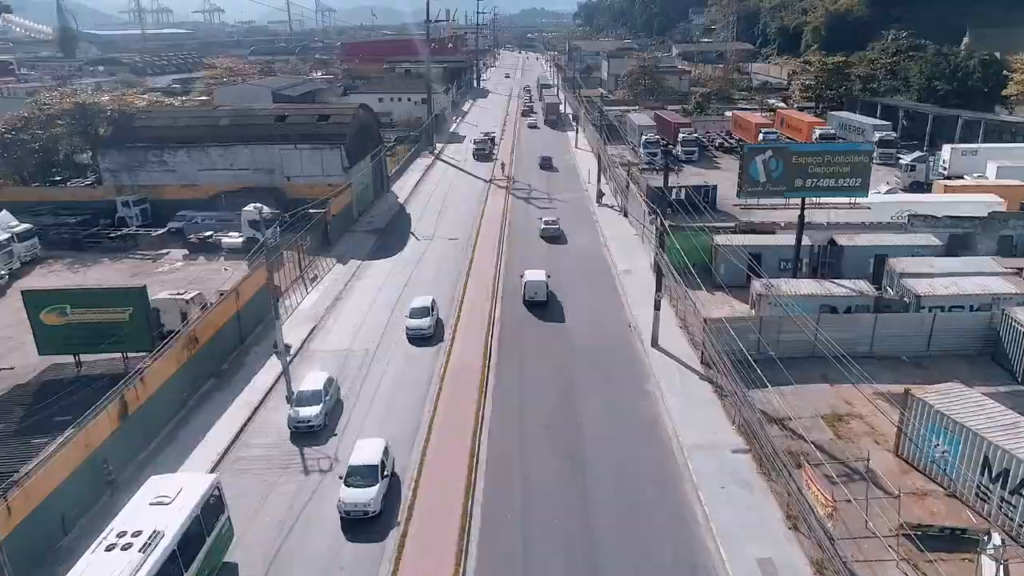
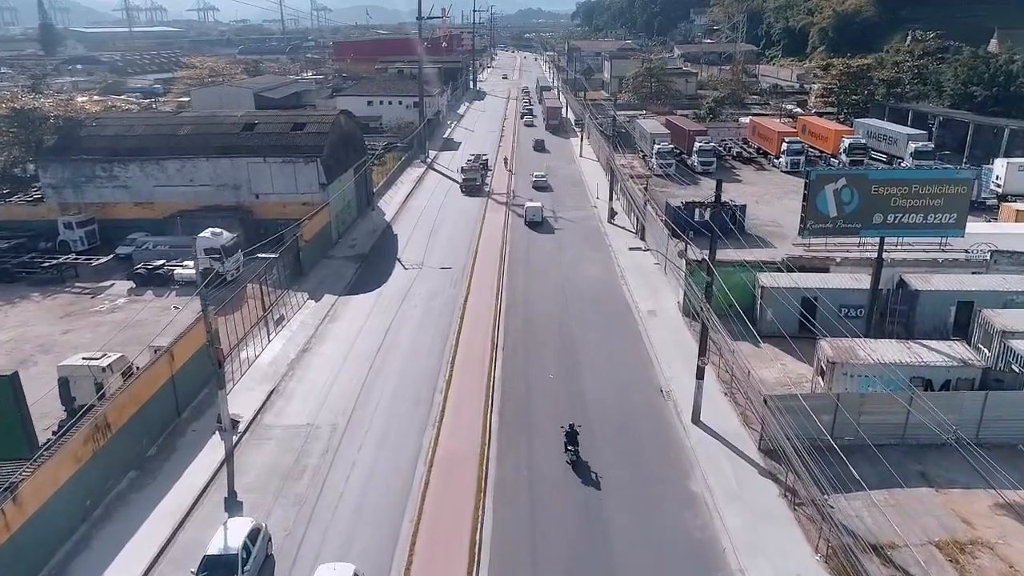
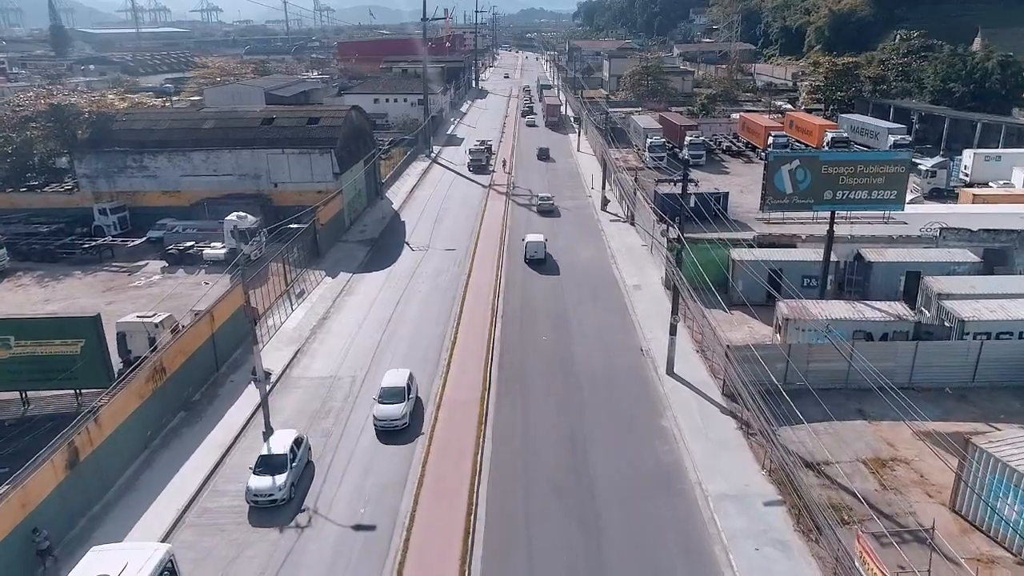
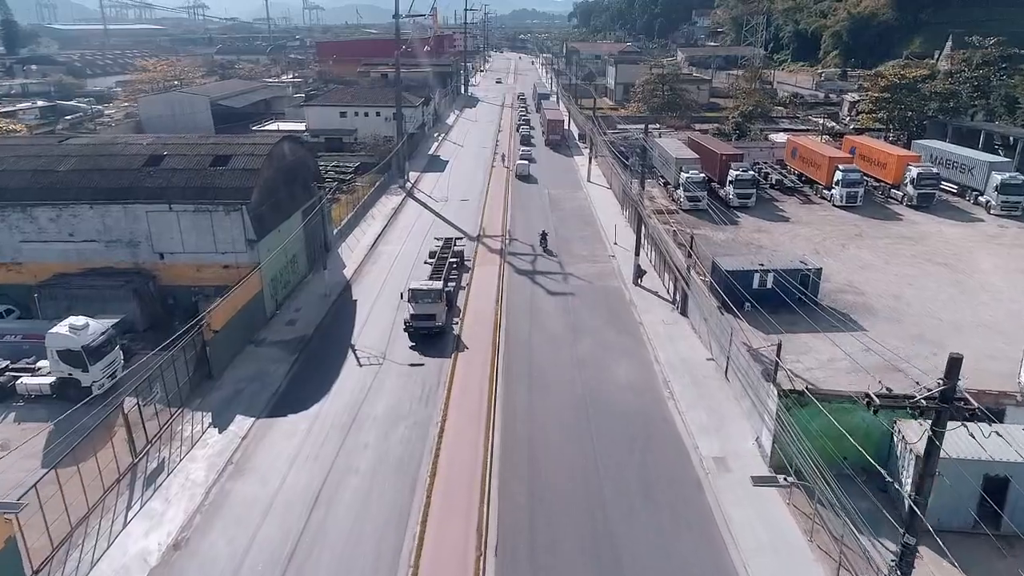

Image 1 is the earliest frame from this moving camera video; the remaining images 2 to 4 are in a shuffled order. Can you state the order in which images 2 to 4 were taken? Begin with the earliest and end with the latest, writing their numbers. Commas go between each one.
3, 2, 4
